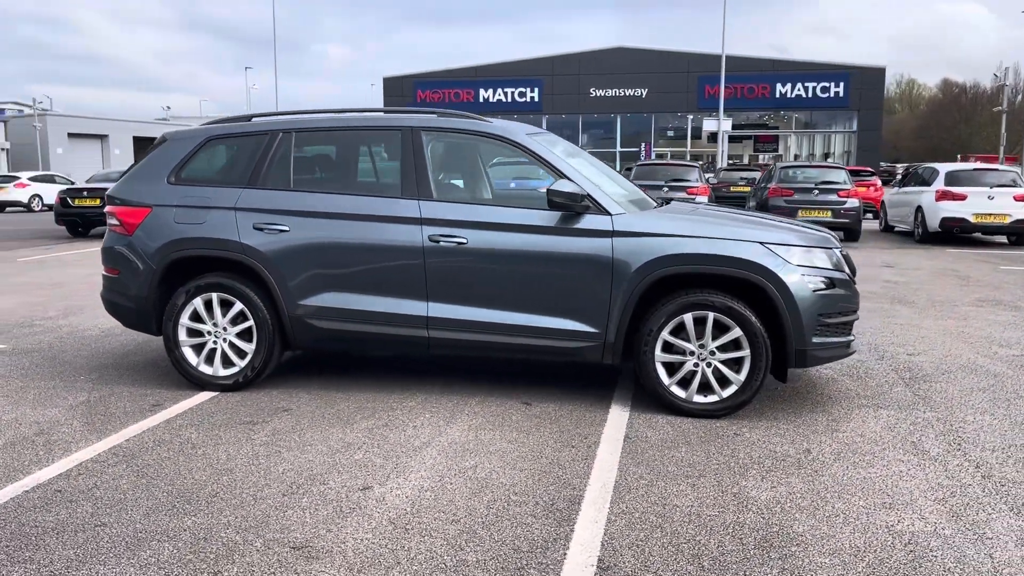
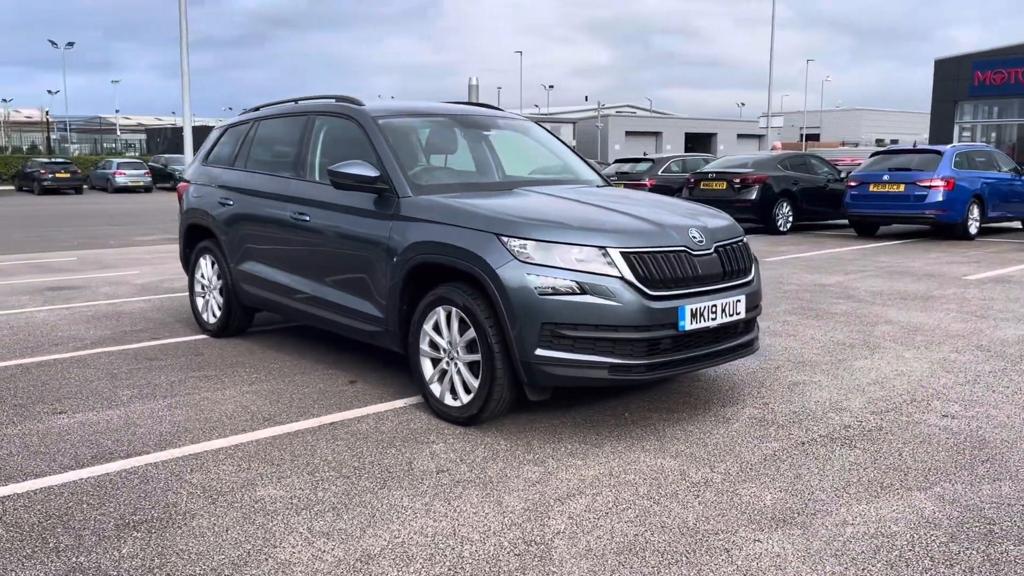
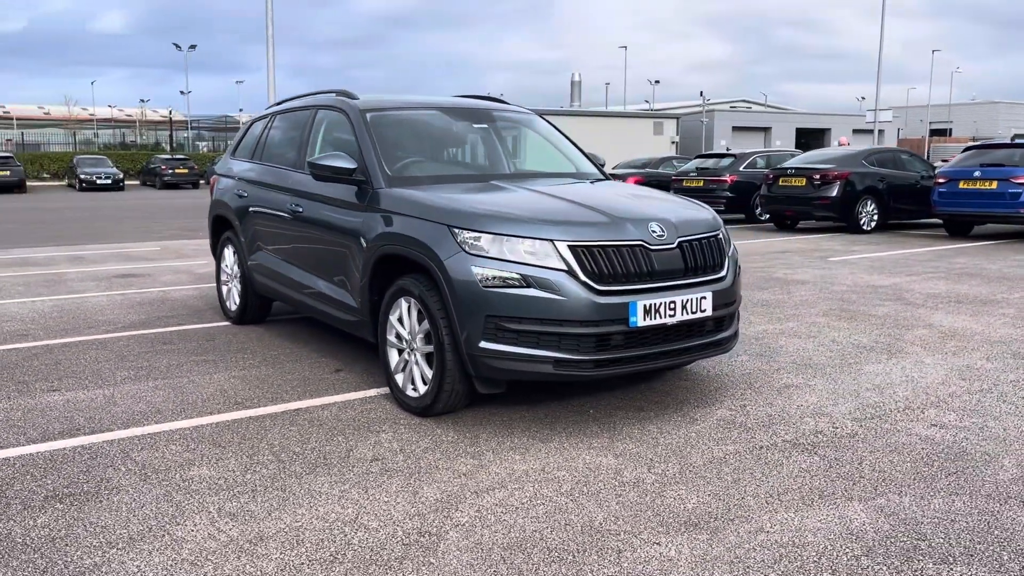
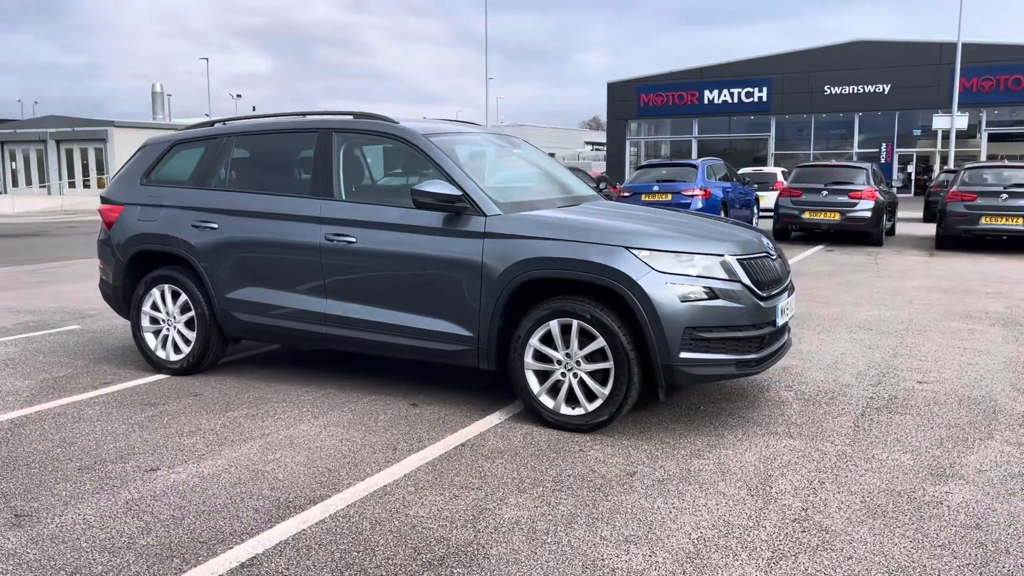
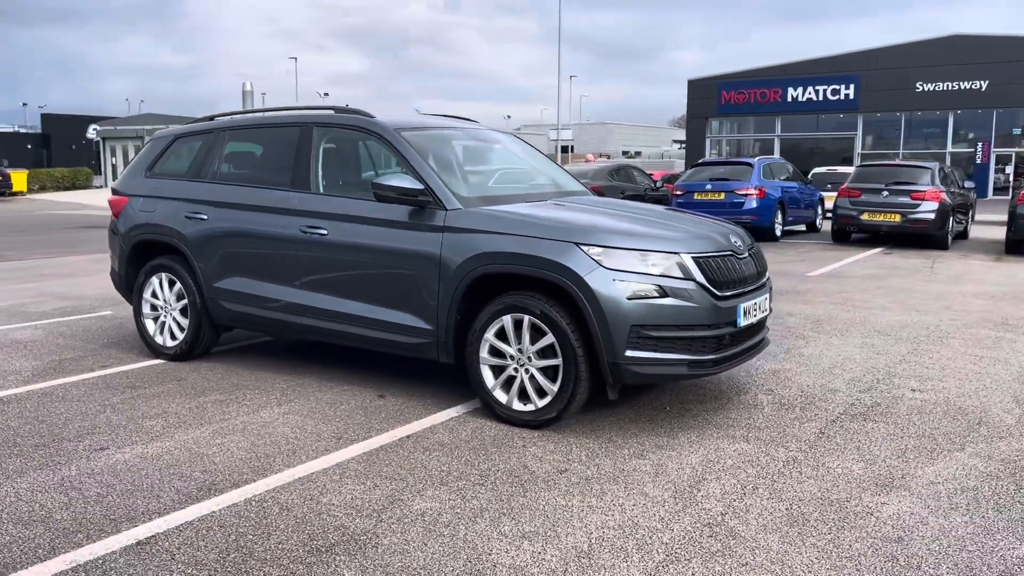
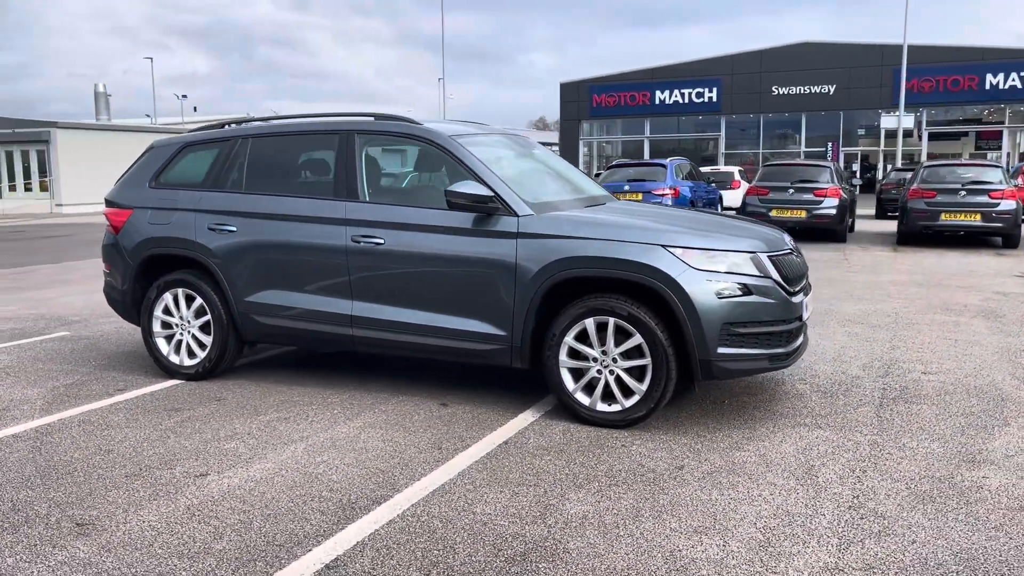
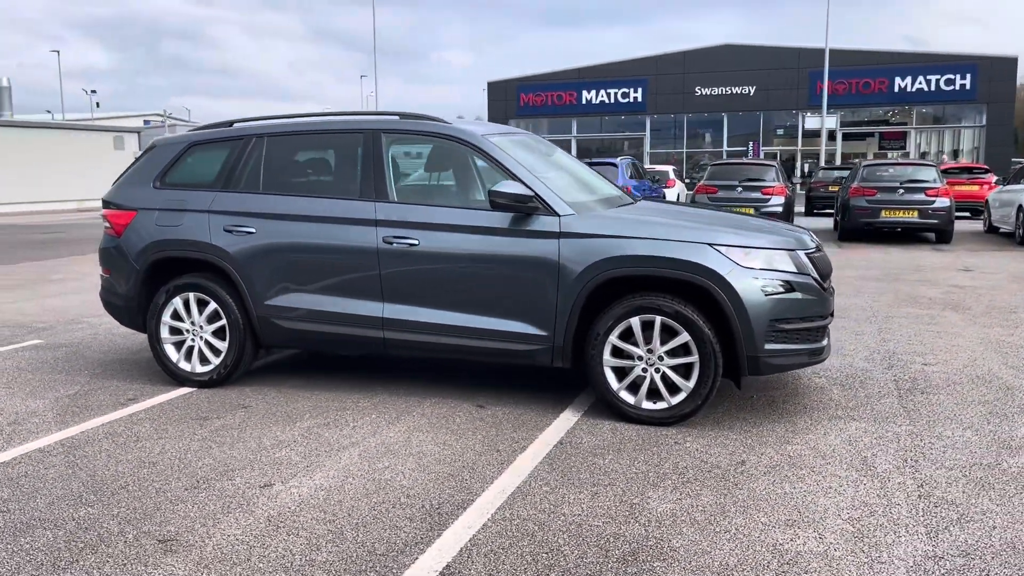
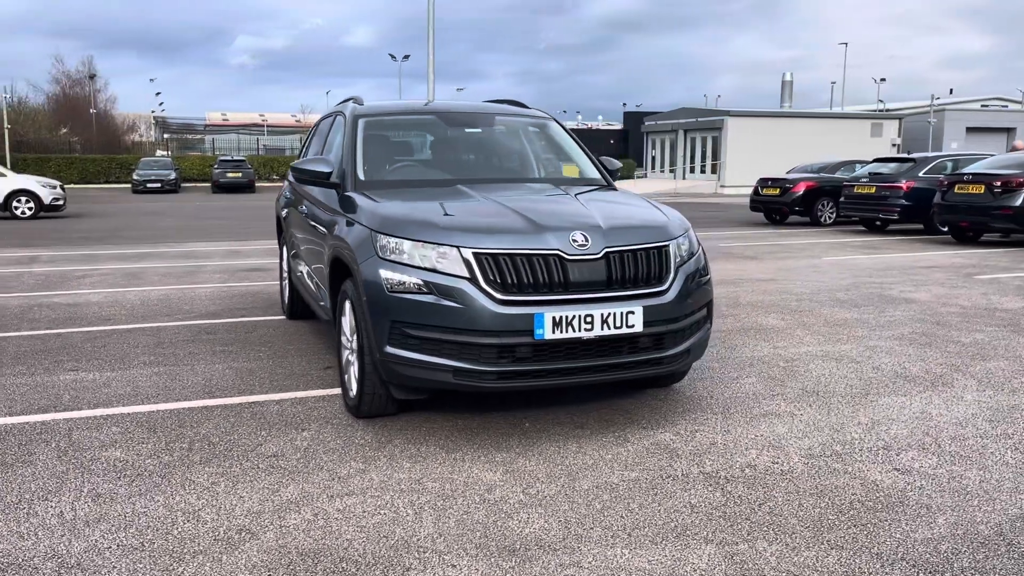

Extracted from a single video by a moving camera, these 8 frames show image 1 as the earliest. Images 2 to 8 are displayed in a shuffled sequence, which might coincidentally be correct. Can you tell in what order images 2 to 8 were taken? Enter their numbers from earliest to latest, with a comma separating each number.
7, 6, 4, 5, 2, 3, 8
